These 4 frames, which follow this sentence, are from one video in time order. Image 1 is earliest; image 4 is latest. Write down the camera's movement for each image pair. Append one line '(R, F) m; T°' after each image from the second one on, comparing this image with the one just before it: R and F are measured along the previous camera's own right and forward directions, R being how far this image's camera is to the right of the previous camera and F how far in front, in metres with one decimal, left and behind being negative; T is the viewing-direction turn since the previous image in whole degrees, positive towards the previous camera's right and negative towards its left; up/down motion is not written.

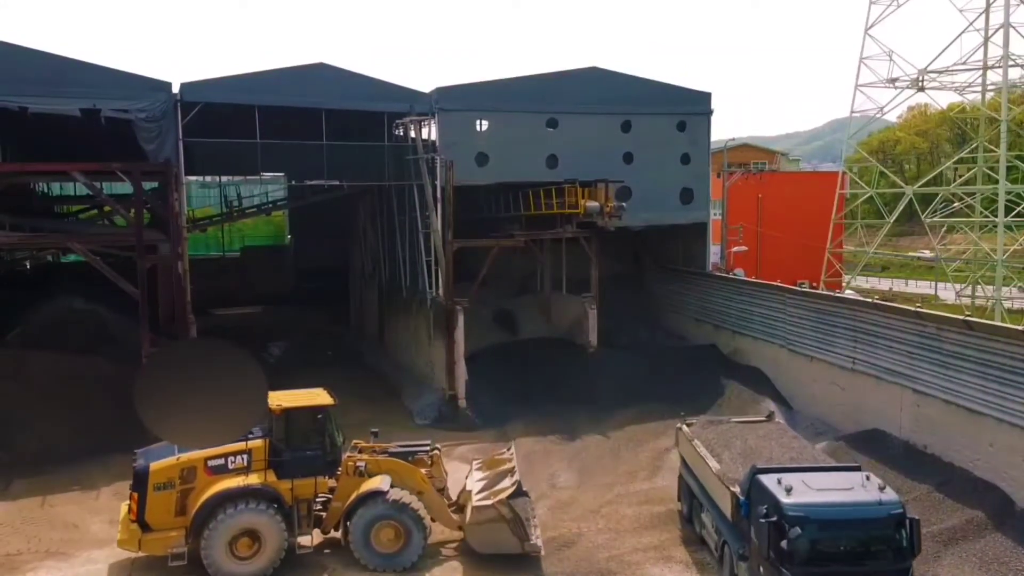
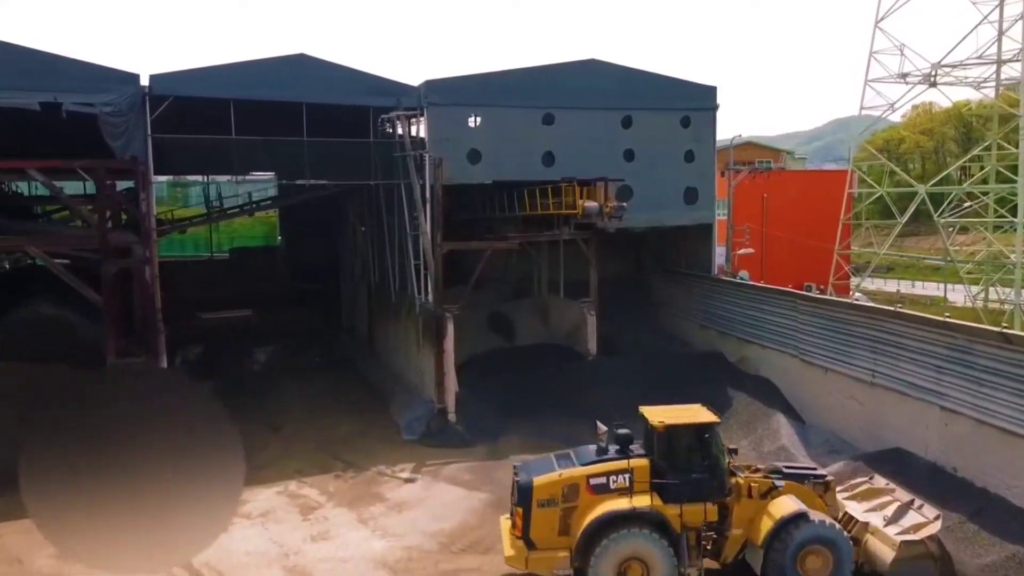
(+0.1, +0.8) m; 0°
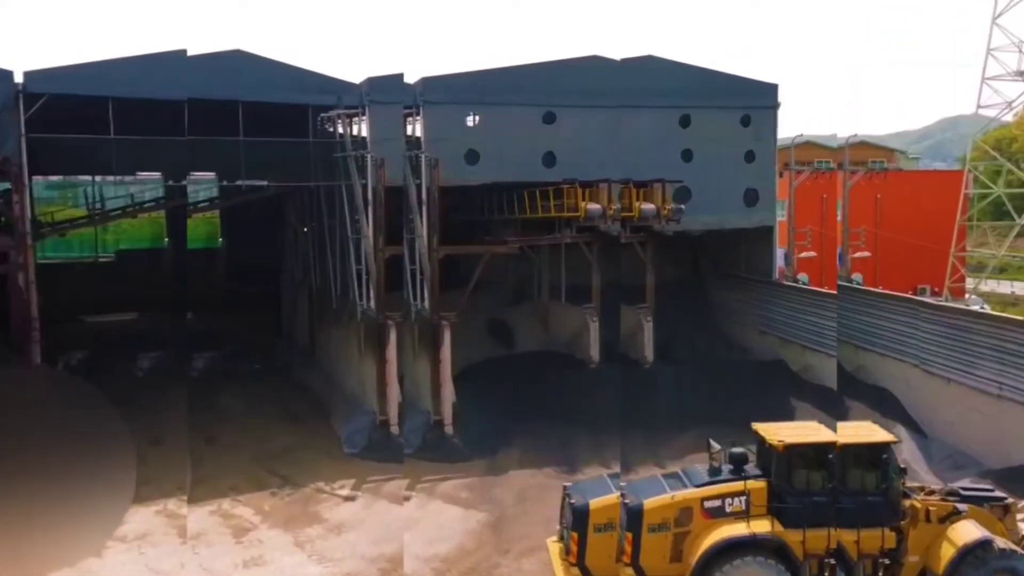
(0.0, +0.5) m; 0°
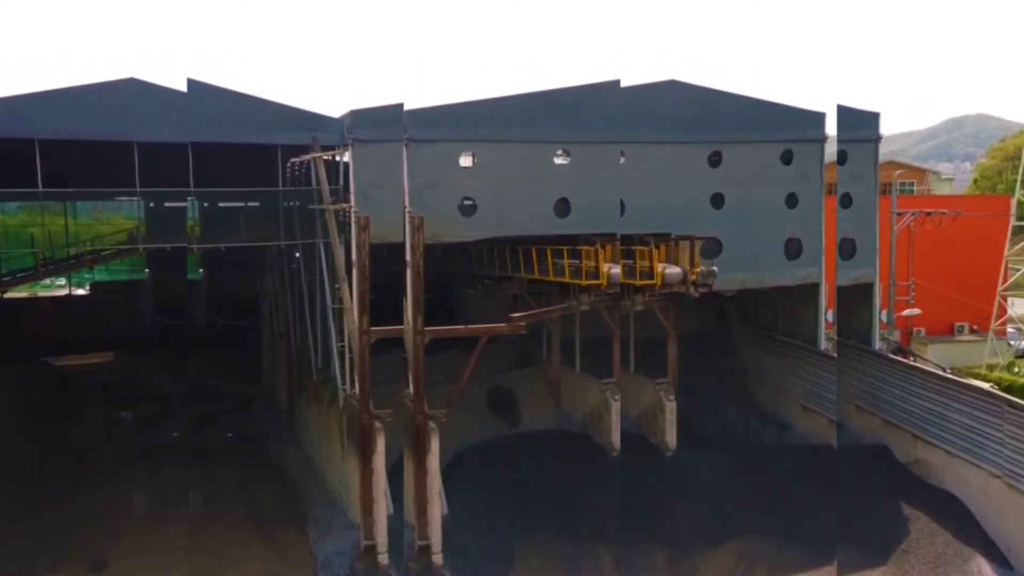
(0.0, +2.3) m; 0°
